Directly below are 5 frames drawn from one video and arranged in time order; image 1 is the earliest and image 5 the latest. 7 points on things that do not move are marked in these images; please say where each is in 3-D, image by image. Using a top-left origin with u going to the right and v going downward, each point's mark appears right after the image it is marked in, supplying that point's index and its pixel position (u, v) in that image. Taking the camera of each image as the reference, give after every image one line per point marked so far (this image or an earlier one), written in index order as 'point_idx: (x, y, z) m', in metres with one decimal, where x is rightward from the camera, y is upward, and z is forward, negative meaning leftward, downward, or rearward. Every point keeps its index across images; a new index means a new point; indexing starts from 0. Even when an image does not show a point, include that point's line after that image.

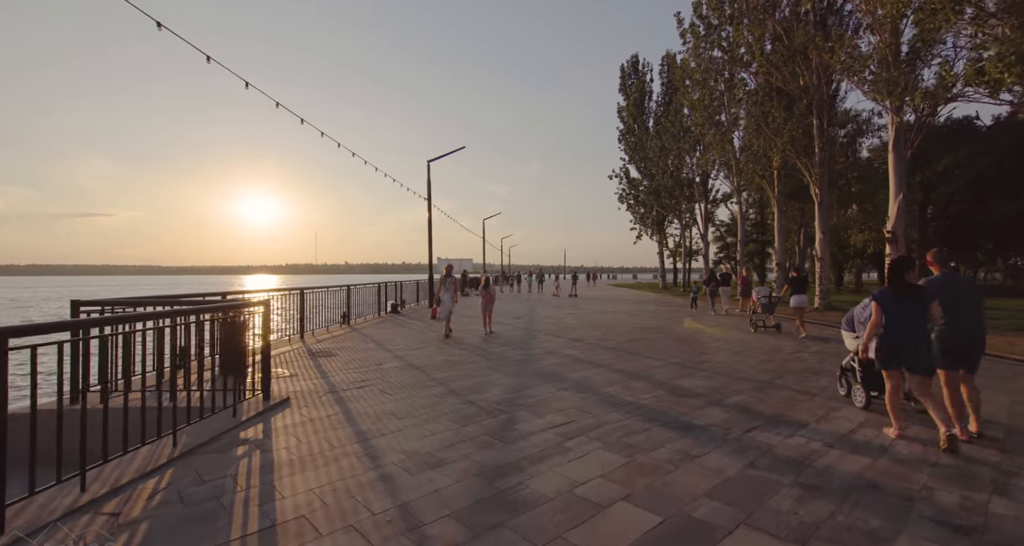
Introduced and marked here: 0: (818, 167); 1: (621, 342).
0: (+11.8, +4.1, +17.6) m
1: (+2.6, -1.6, +10.8) m
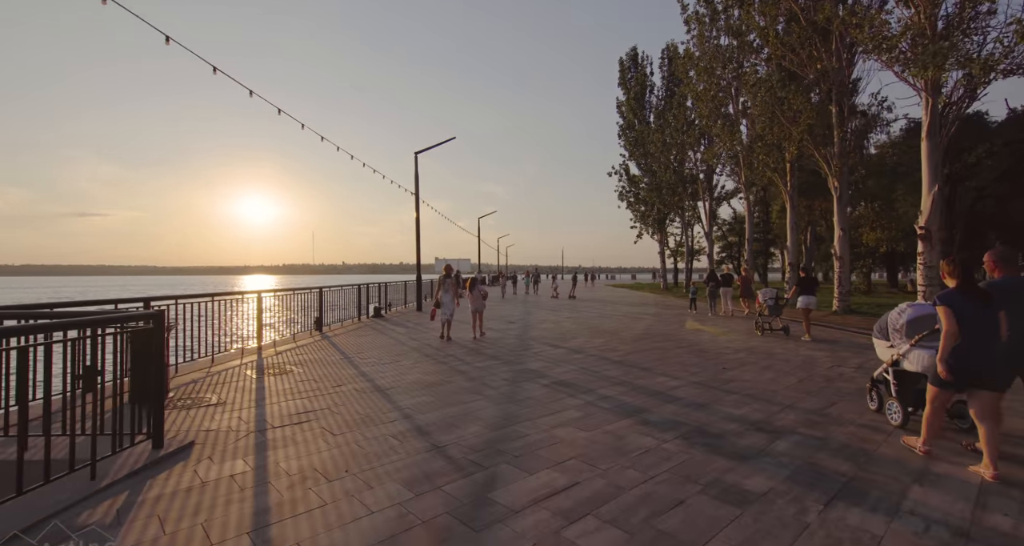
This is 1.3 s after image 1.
0: (+11.6, +4.1, +16.3) m
1: (+2.4, -1.7, +9.4) m
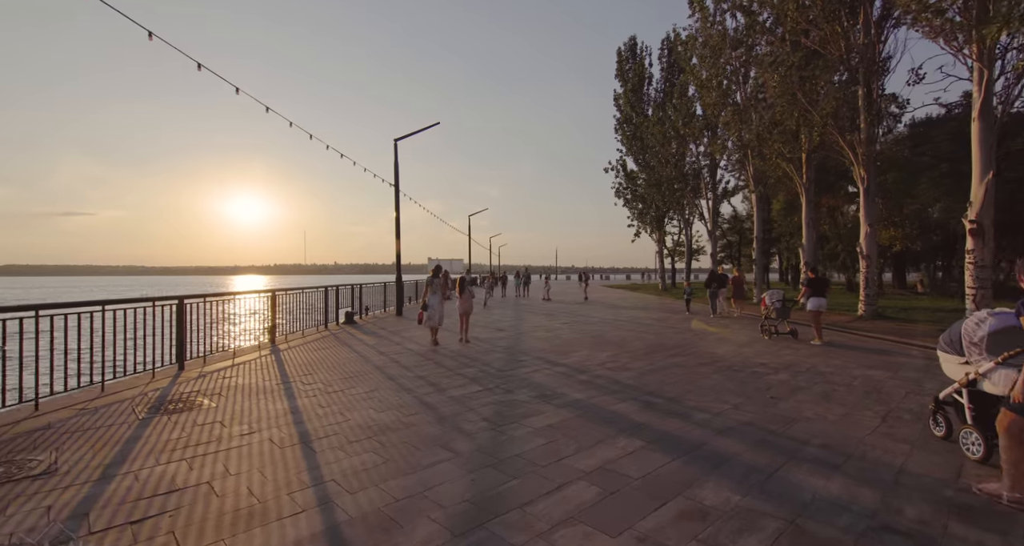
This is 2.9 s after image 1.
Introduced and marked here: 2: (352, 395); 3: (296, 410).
0: (+11.3, +4.1, +14.6) m
1: (+2.2, -1.7, +7.6) m
2: (-2.1, -1.6, +6.1) m
3: (-2.6, -1.6, +5.5) m
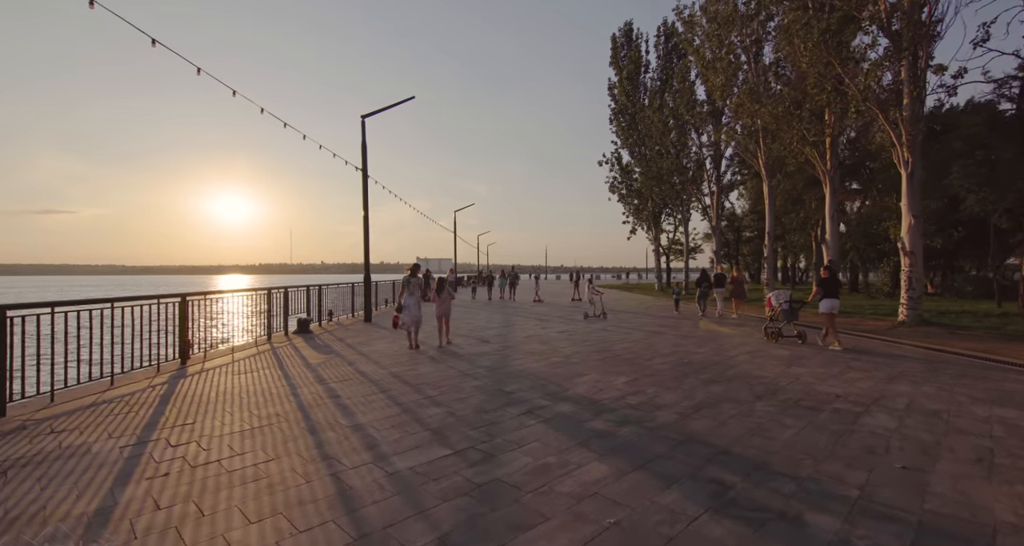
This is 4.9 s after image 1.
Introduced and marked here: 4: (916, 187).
0: (+10.9, +4.1, +12.6) m
1: (+2.0, -1.6, +5.3) m
2: (-2.3, -1.6, +3.7) m
3: (-2.7, -1.6, +3.1) m
4: (+11.2, +2.4, +12.7) m
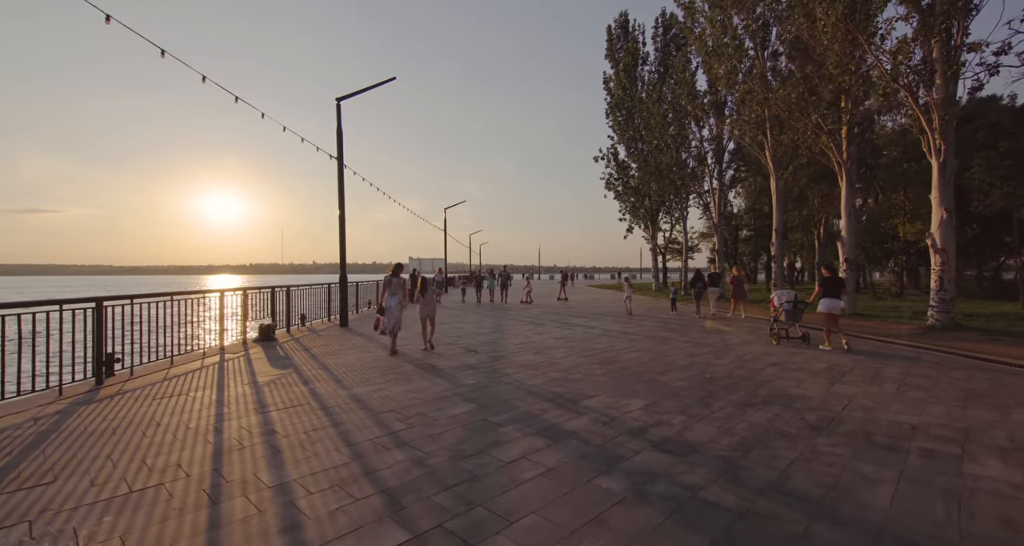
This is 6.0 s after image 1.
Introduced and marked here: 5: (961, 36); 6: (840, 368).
0: (+10.7, +4.1, +11.4) m
1: (+1.9, -1.6, +4.0) m
2: (-2.4, -1.6, +2.3) m
3: (-2.8, -1.6, +1.7) m
4: (+11.0, +2.4, +11.5) m
5: (+11.0, +5.8, +11.3) m
6: (+5.7, -1.6, +8.0) m
